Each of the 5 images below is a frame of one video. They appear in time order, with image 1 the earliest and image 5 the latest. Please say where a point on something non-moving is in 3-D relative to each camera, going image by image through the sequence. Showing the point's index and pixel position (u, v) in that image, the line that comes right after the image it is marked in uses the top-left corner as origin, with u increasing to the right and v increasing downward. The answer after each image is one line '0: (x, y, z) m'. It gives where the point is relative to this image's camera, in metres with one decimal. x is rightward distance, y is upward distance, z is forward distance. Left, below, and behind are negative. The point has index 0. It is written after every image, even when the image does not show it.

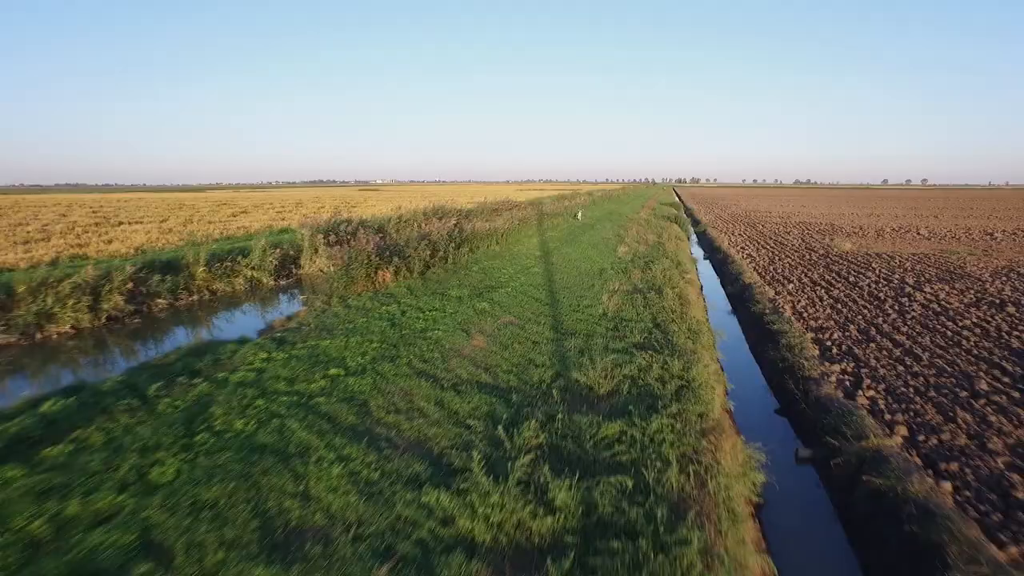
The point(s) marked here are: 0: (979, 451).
0: (+4.8, -1.6, +6.9) m
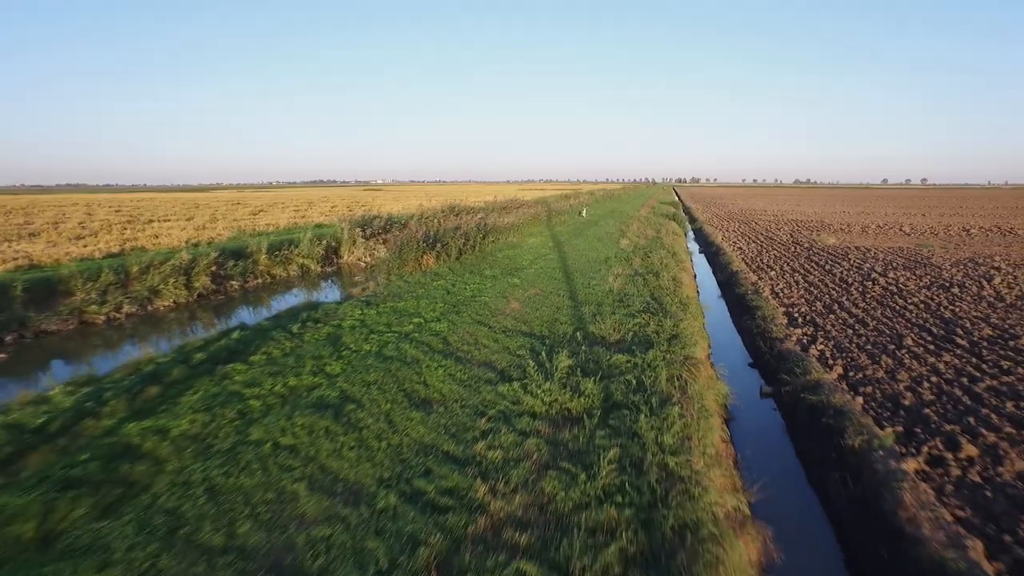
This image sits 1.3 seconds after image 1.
0: (+5.3, -1.3, +9.4) m
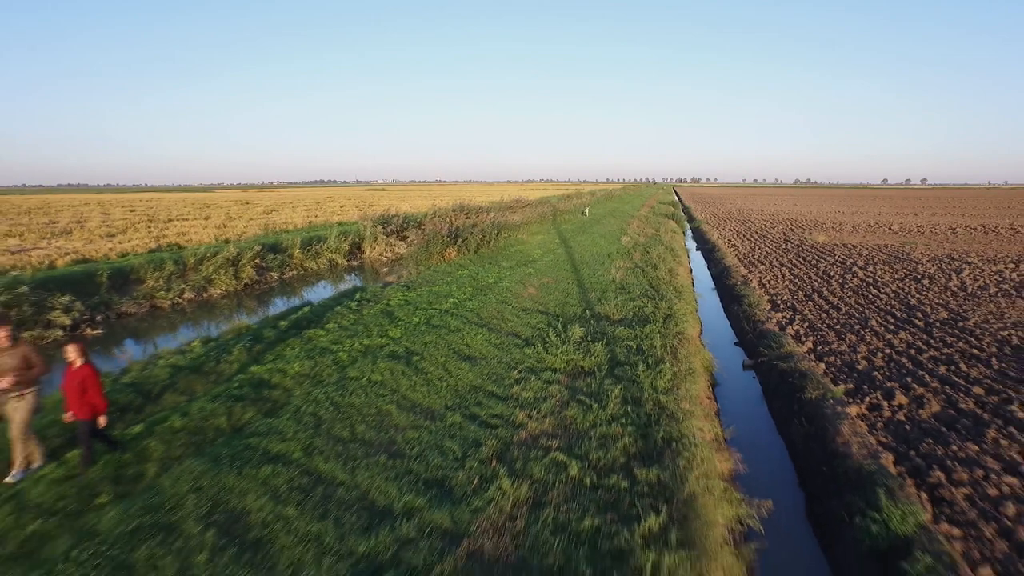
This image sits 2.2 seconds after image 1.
0: (+5.6, -1.0, +11.1) m
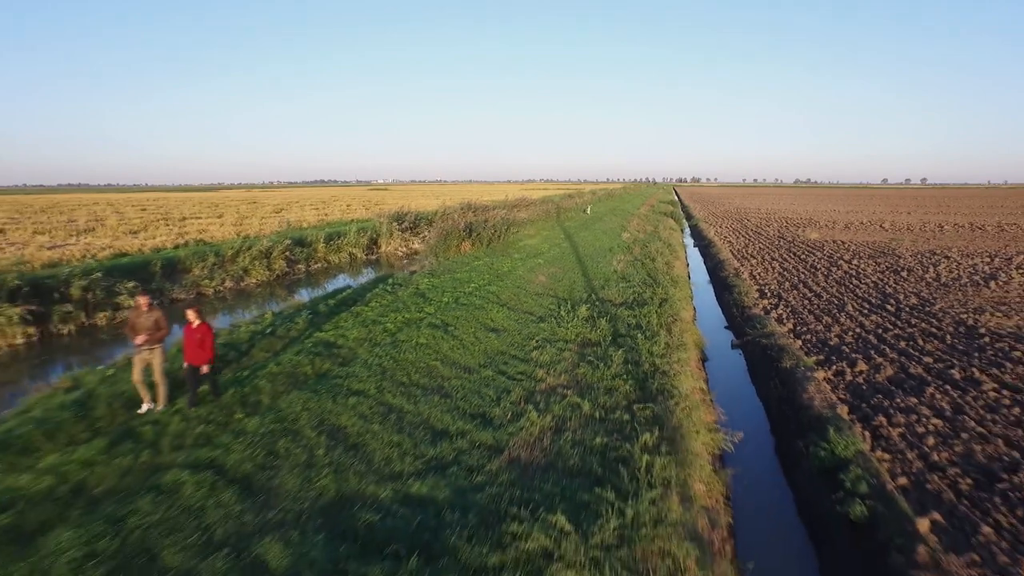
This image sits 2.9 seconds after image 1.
0: (+5.9, -0.8, +12.5) m
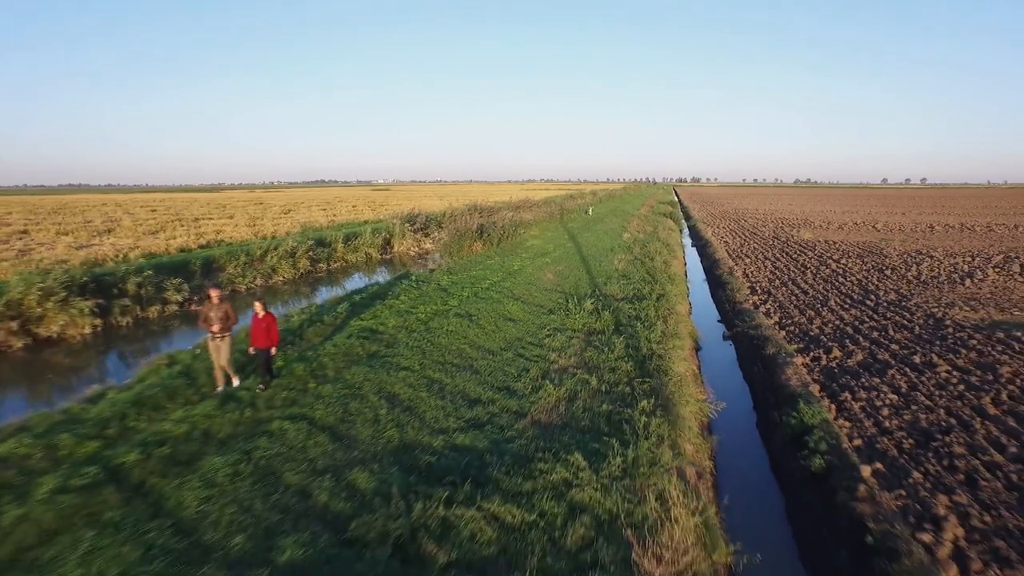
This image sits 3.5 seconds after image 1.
0: (+6.1, -0.7, +13.8) m
